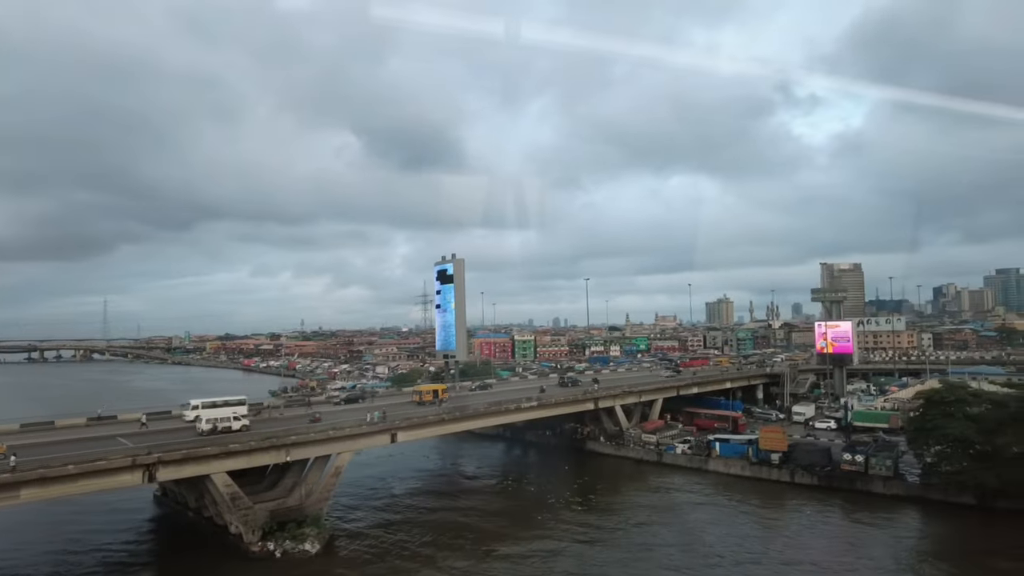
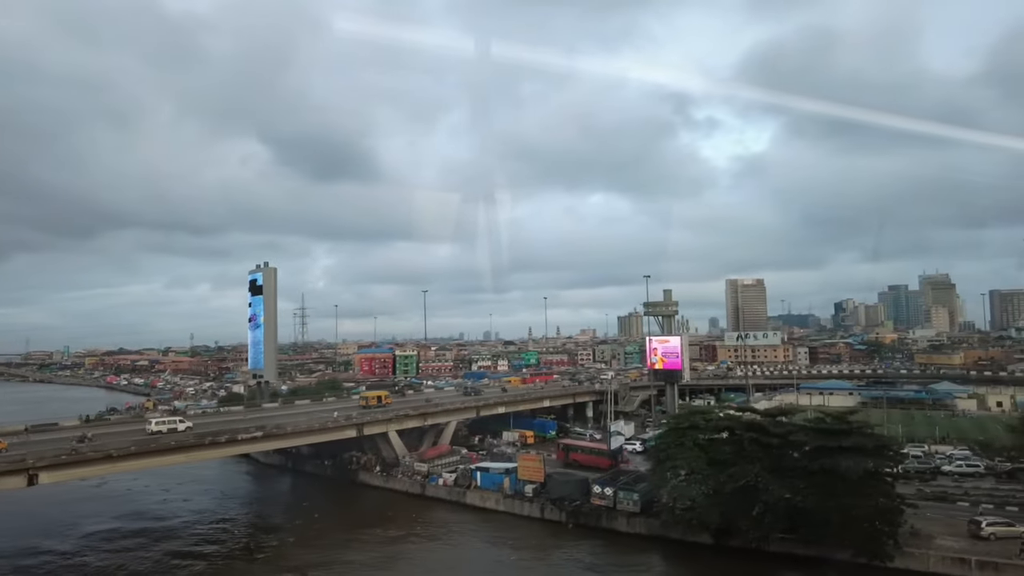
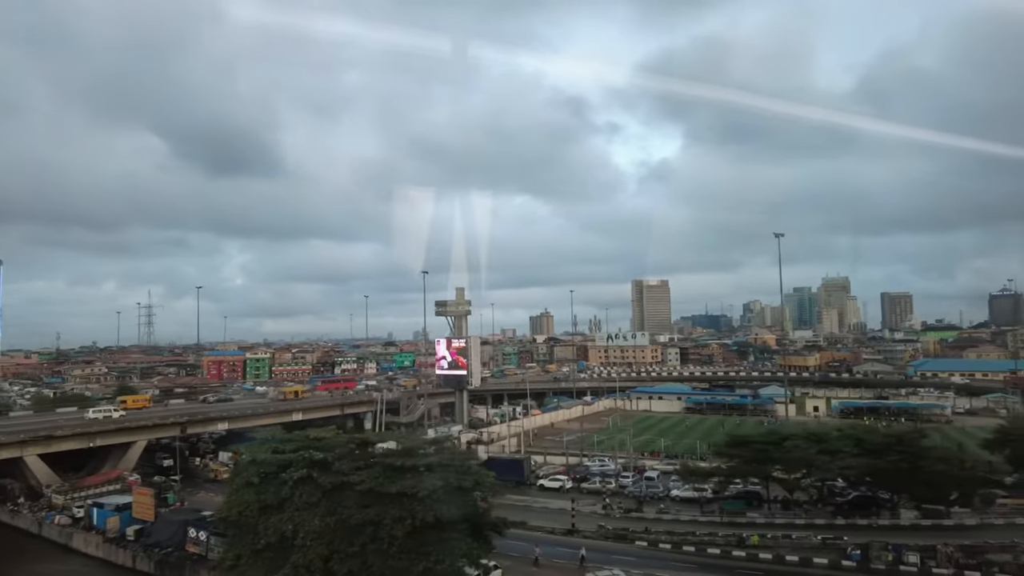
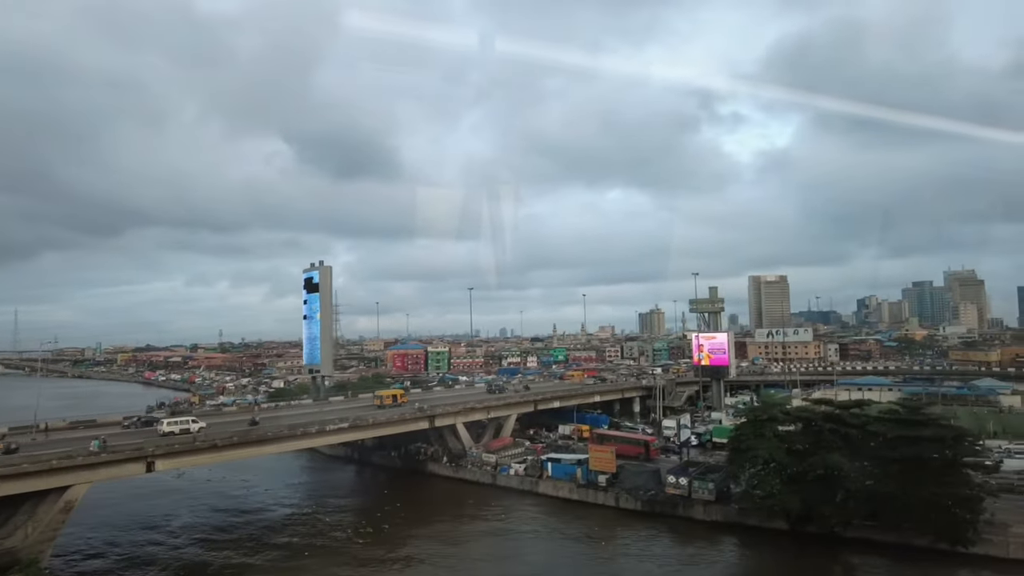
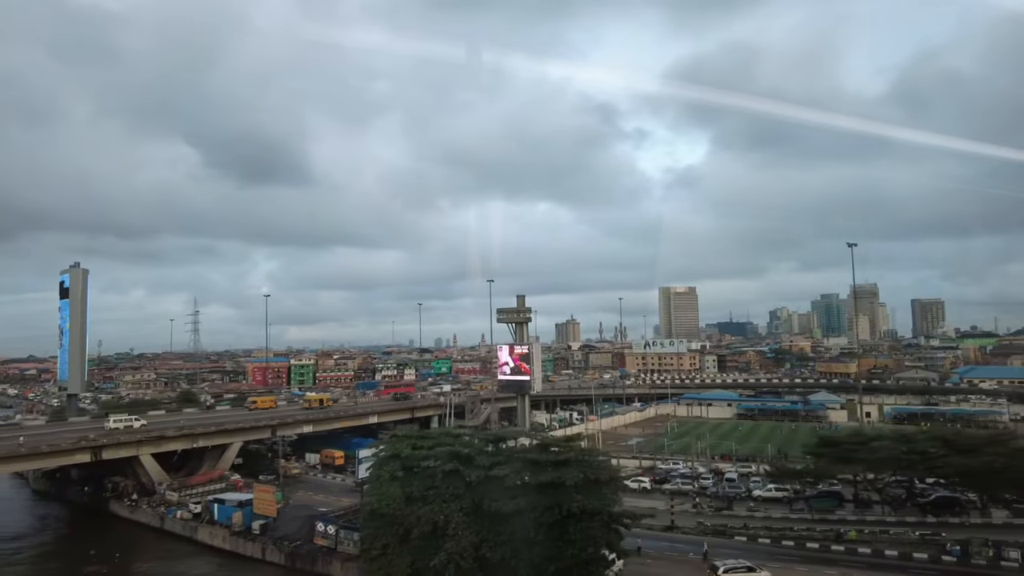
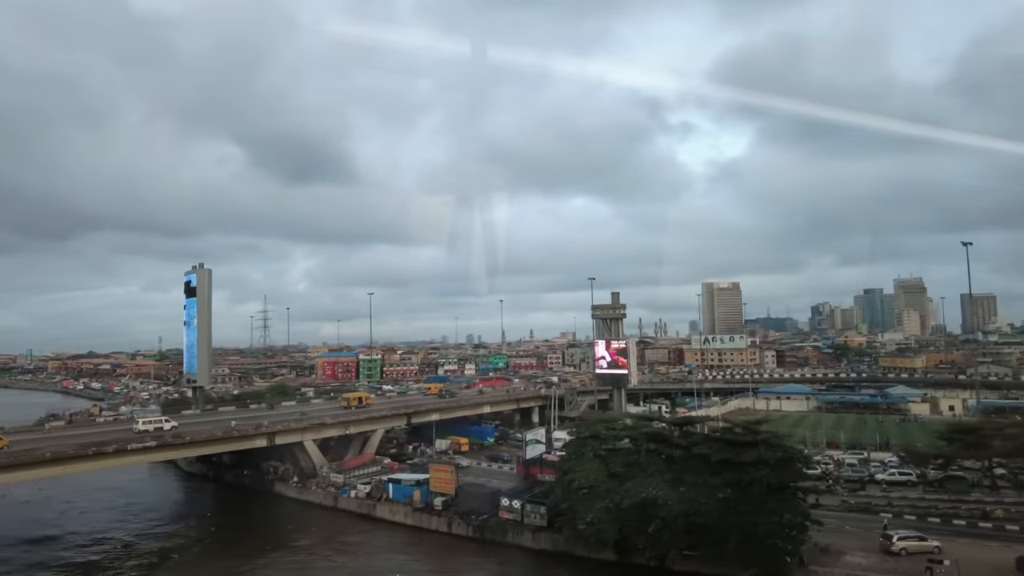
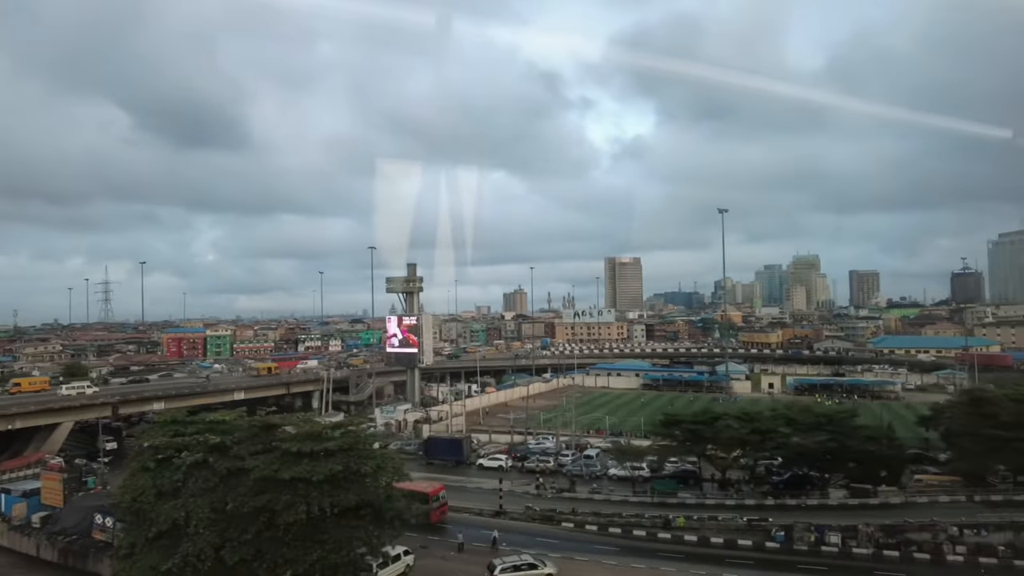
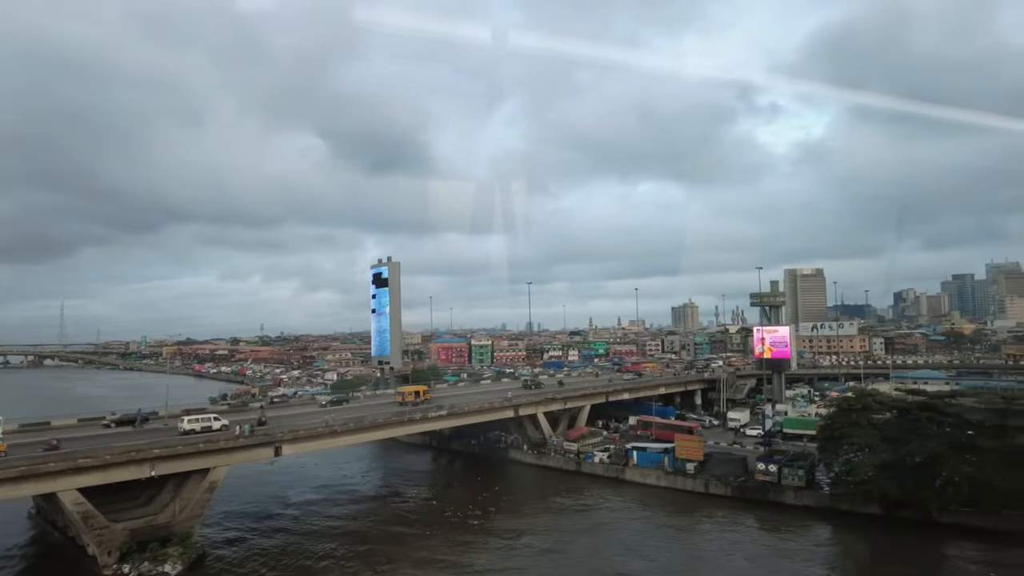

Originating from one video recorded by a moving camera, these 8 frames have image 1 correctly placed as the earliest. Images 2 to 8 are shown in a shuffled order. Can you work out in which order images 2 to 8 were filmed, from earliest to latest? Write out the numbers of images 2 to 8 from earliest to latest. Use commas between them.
8, 4, 2, 6, 5, 3, 7
